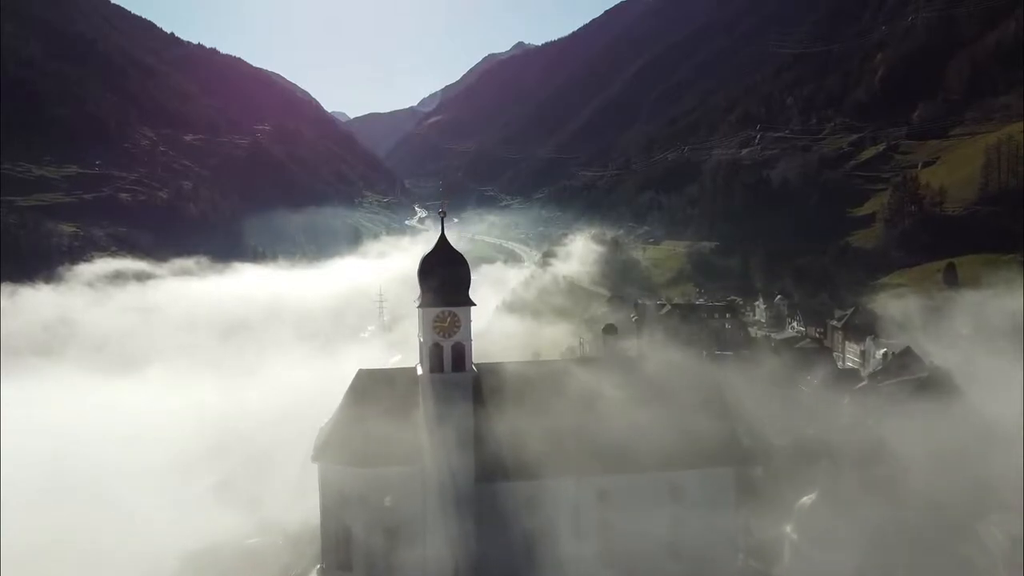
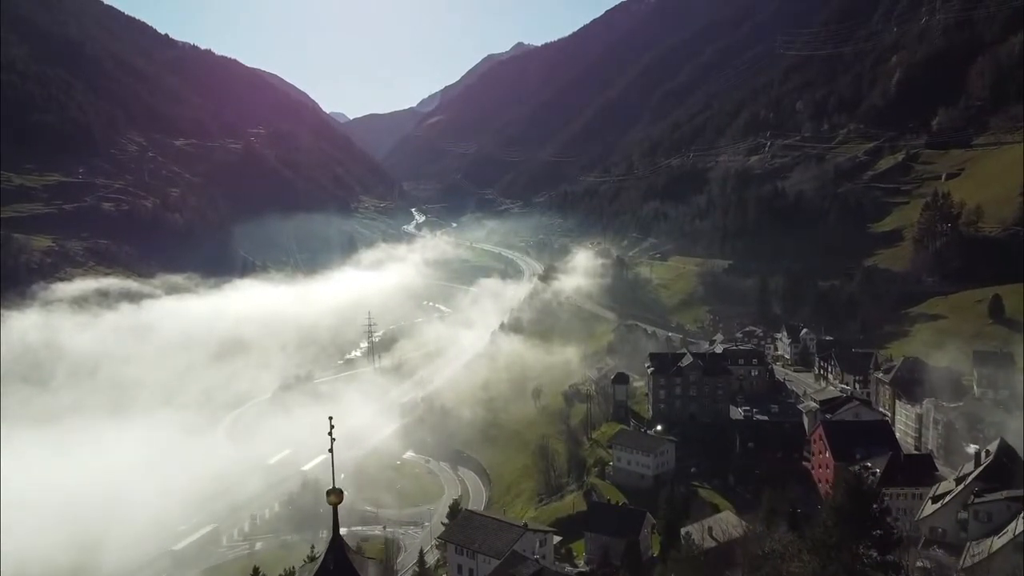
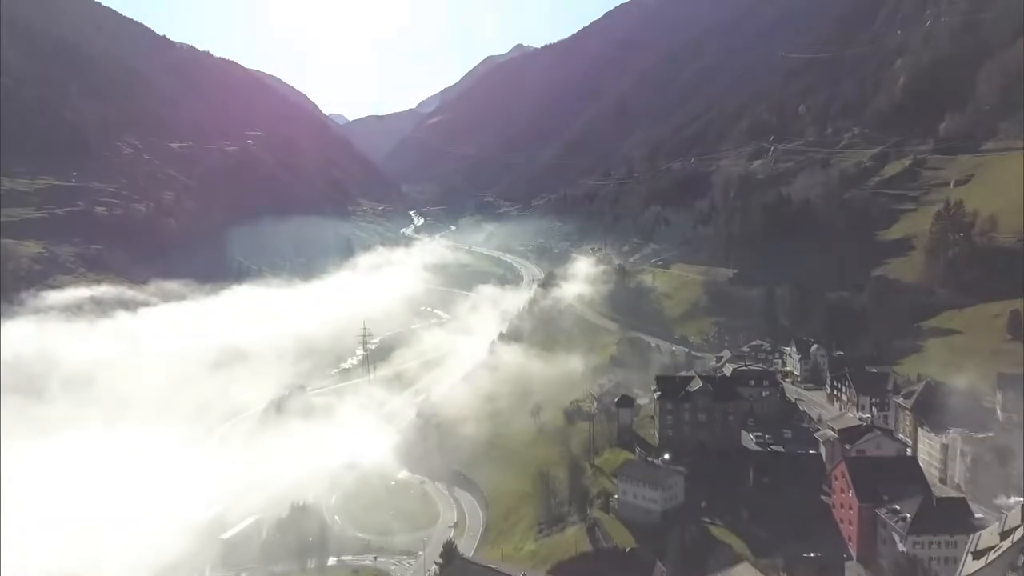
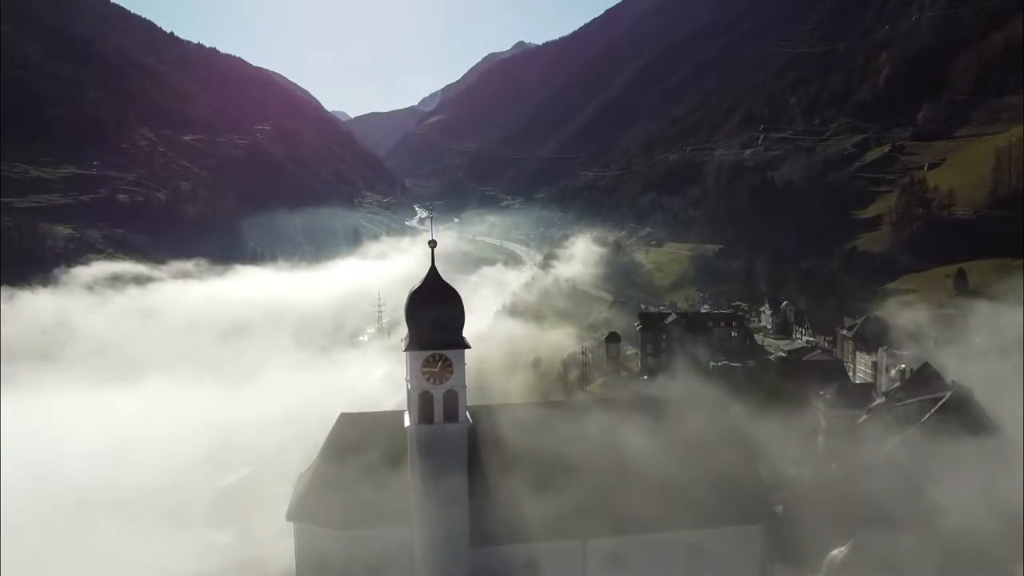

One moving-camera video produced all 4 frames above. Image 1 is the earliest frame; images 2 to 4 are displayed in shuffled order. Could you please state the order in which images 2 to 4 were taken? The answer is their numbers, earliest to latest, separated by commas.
4, 2, 3
